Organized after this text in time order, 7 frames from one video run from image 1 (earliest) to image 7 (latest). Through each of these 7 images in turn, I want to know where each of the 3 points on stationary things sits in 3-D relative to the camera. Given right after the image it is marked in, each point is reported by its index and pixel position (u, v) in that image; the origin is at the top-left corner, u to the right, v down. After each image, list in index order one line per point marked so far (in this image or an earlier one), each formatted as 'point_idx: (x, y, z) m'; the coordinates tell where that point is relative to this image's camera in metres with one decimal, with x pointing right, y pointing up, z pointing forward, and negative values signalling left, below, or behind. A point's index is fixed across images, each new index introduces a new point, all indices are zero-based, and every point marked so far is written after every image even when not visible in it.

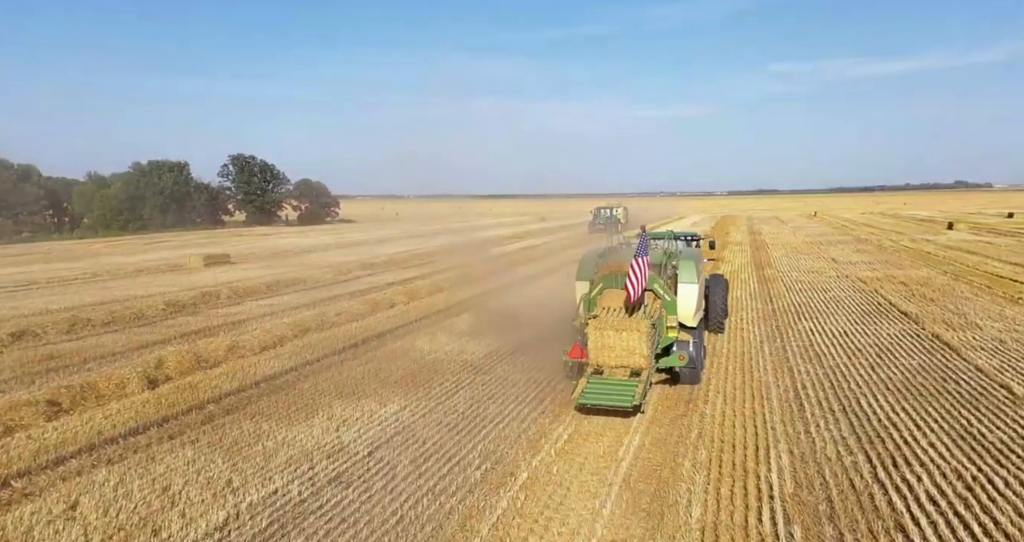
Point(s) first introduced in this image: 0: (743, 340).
0: (+4.2, -1.2, +10.3) m
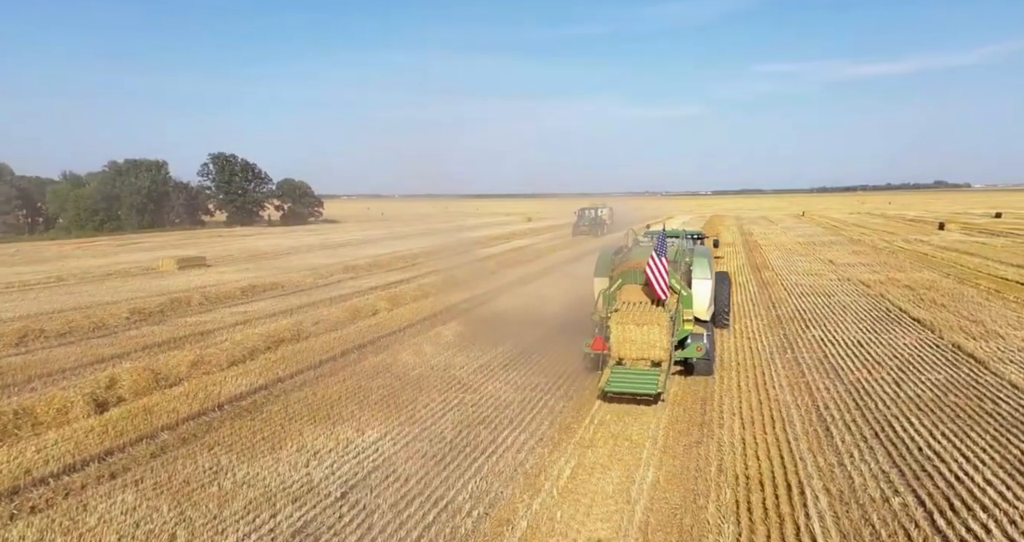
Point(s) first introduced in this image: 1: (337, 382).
0: (+4.0, -1.3, +9.6) m
1: (-2.6, -1.7, +8.5) m
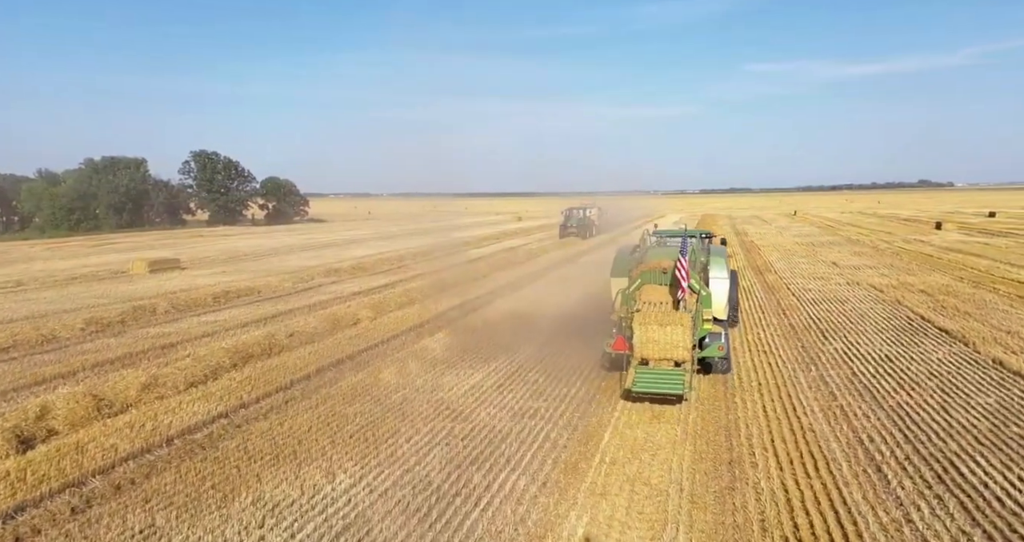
0: (+4.0, -1.5, +8.7) m
1: (-2.7, -1.8, +7.5) m
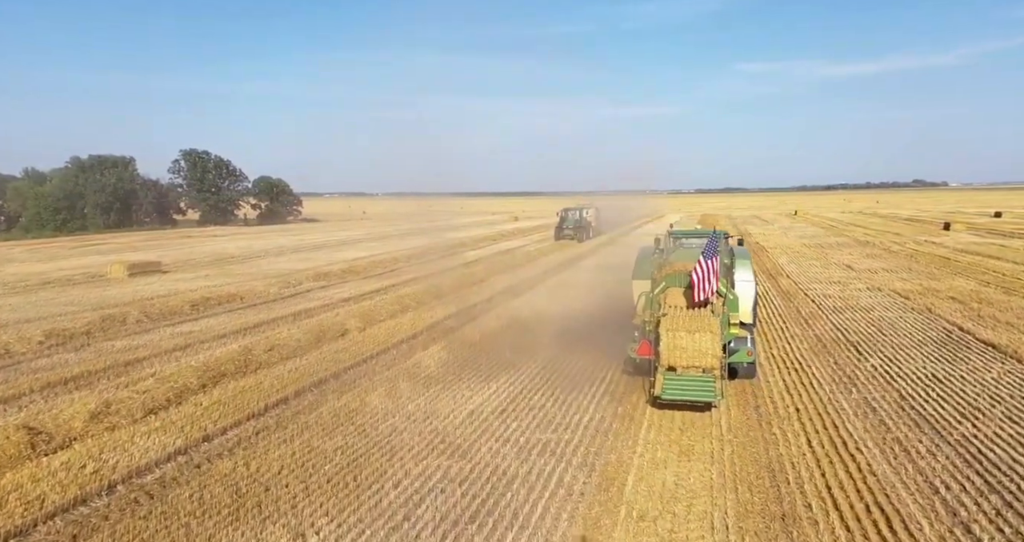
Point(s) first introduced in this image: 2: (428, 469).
0: (+4.0, -1.6, +7.8) m
1: (-2.6, -1.9, +6.5) m
2: (-0.9, -2.0, +5.8) m
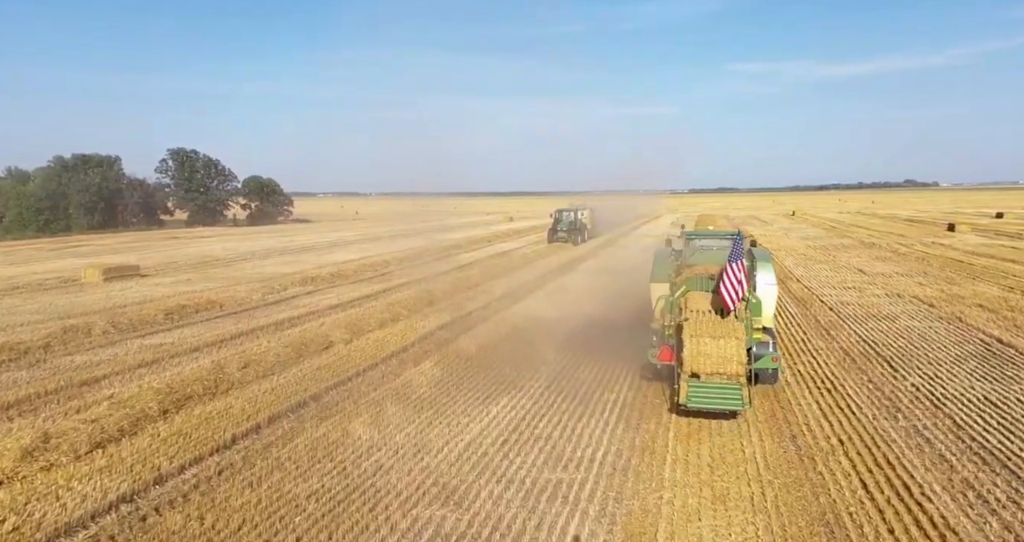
0: (+4.0, -1.7, +6.9) m
1: (-2.6, -2.1, +5.5) m
2: (-0.8, -2.1, +4.9) m
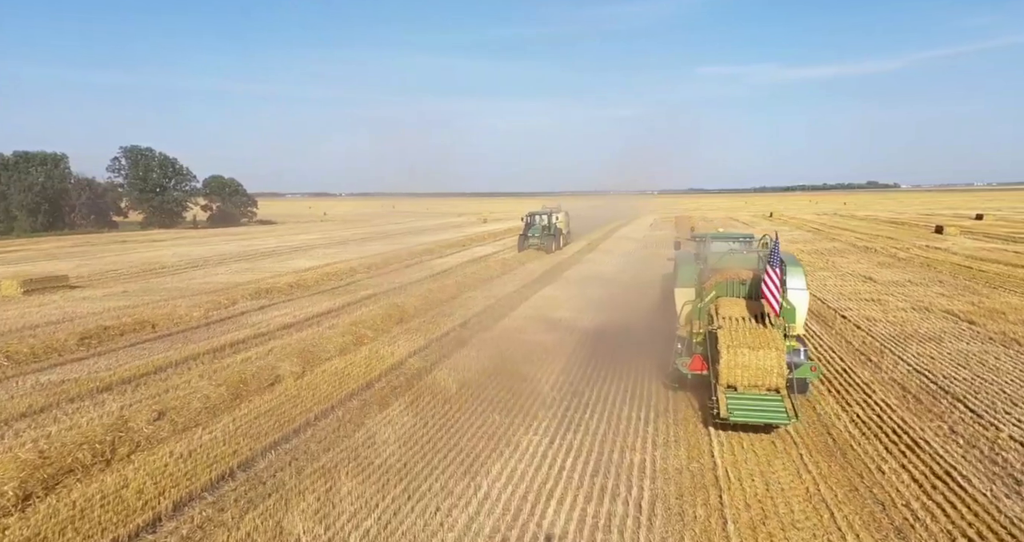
0: (+4.0, -2.0, +5.3) m
1: (-2.5, -2.4, +3.6) m
2: (-0.7, -2.4, +3.0) m
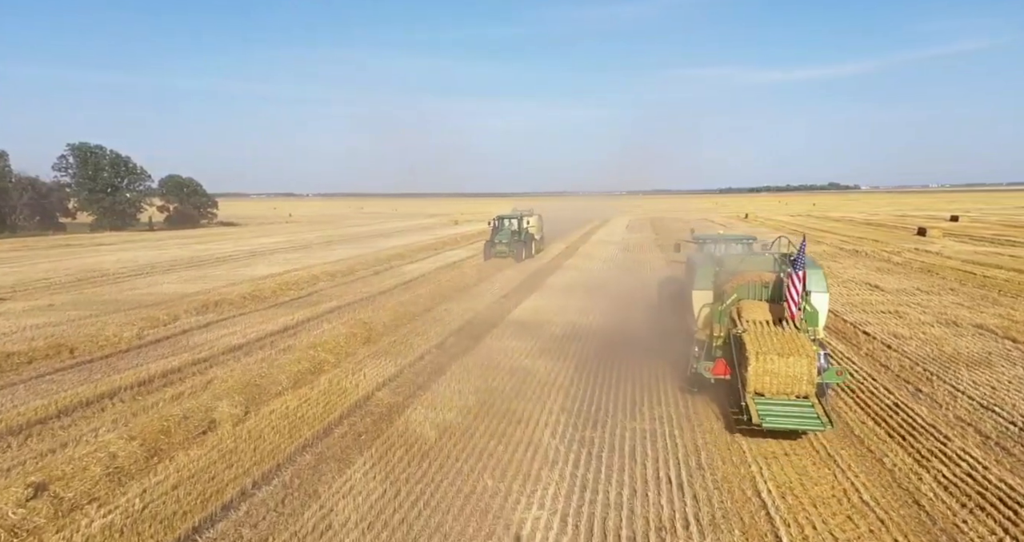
0: (+4.1, -2.2, +3.9) m
1: (-2.4, -2.6, +1.9) m
2: (-0.5, -2.6, +1.4) m
